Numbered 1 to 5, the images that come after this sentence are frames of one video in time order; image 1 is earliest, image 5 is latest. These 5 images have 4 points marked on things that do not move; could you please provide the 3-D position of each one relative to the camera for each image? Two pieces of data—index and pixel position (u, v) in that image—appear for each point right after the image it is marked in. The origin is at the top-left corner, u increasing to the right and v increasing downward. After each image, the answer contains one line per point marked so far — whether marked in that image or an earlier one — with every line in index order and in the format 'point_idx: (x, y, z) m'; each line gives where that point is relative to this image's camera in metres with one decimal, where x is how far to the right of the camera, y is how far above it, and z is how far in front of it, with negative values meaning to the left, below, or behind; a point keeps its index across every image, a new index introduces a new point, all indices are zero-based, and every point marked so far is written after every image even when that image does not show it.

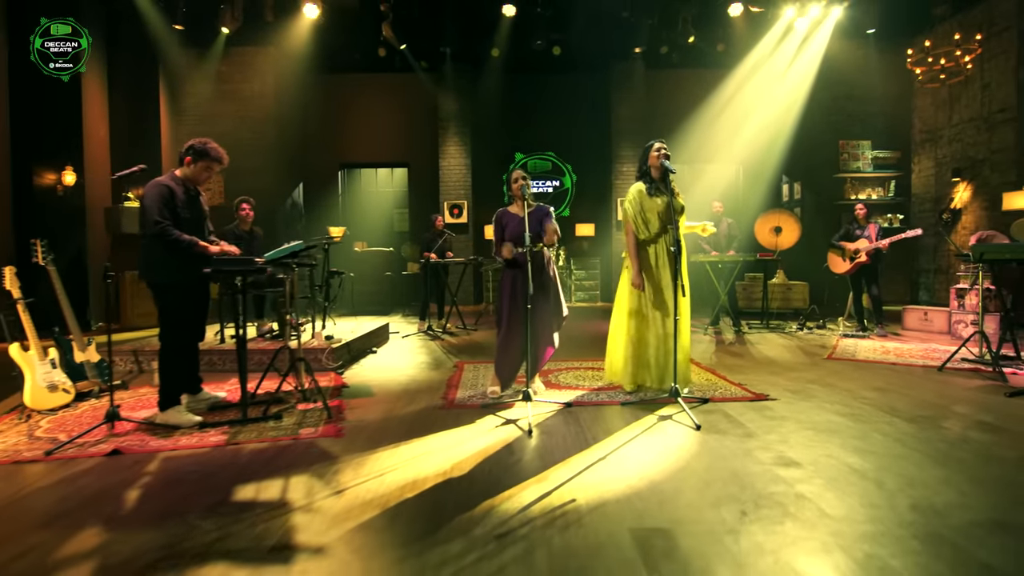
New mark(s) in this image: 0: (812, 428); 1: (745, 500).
0: (+1.8, -0.8, +3.0) m
1: (+1.0, -0.9, +2.1) m
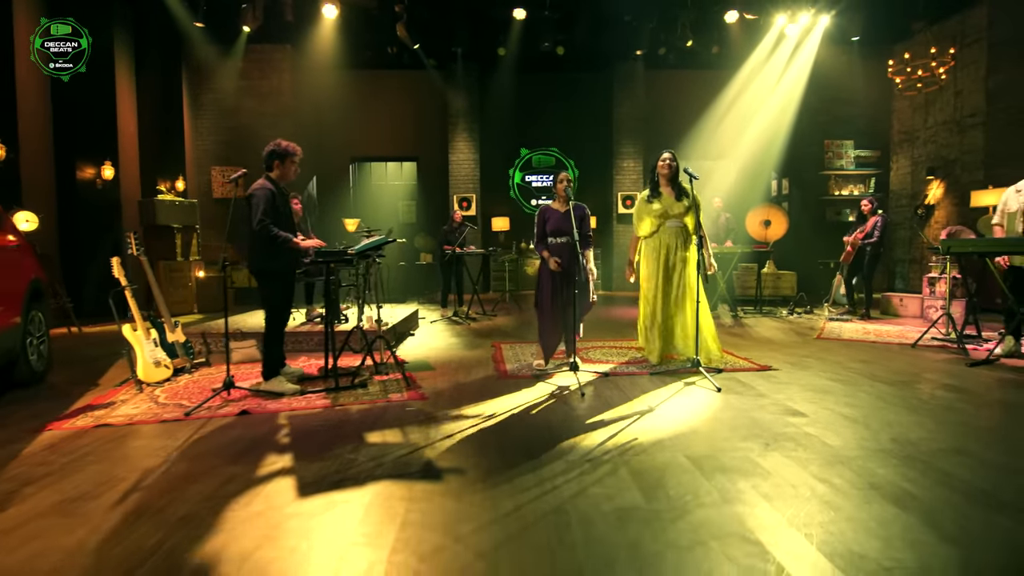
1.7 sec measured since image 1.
0: (+2.1, -0.7, +3.6) m
1: (+1.4, -0.8, +2.7) m
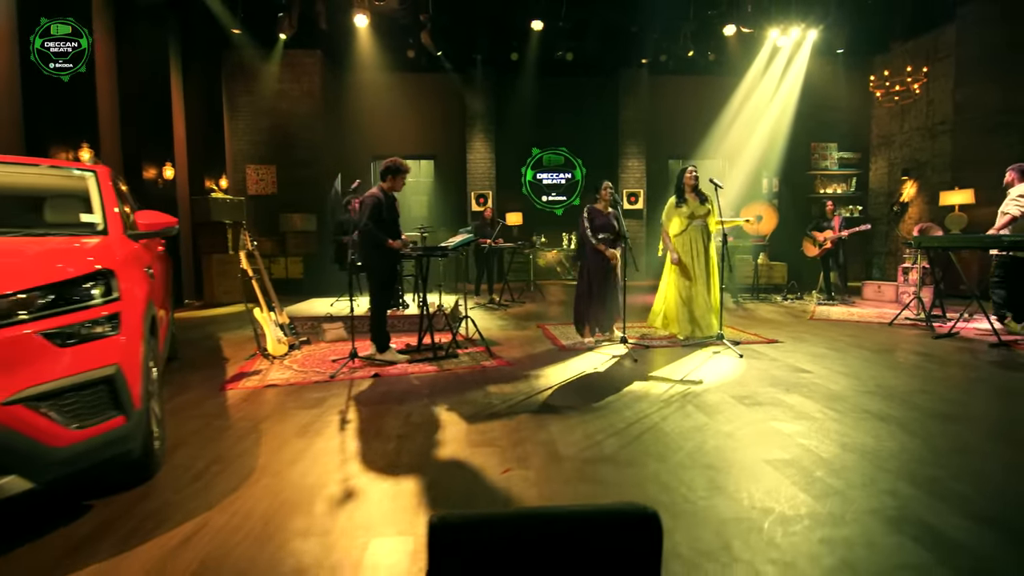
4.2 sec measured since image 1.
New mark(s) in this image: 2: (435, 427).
0: (+2.7, -0.6, +4.6) m
1: (+2.0, -0.7, +3.7) m
2: (-0.4, -0.8, +2.9) m
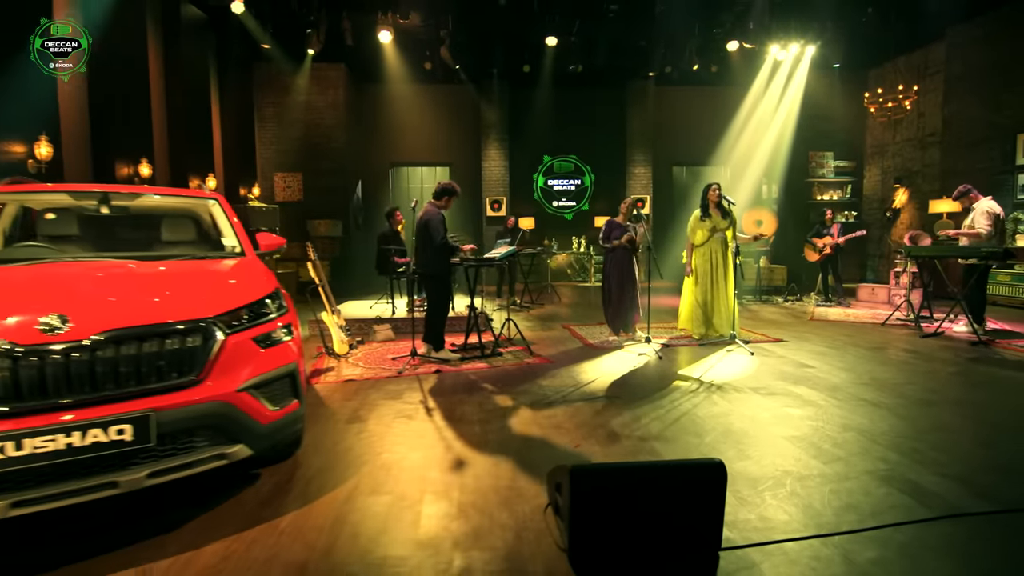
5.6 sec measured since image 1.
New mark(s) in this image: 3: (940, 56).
0: (+3.1, -0.7, +5.2) m
1: (+2.4, -0.8, +4.3) m
2: (0.0, -0.9, +3.5) m
3: (+8.4, +4.6, +10.0) m
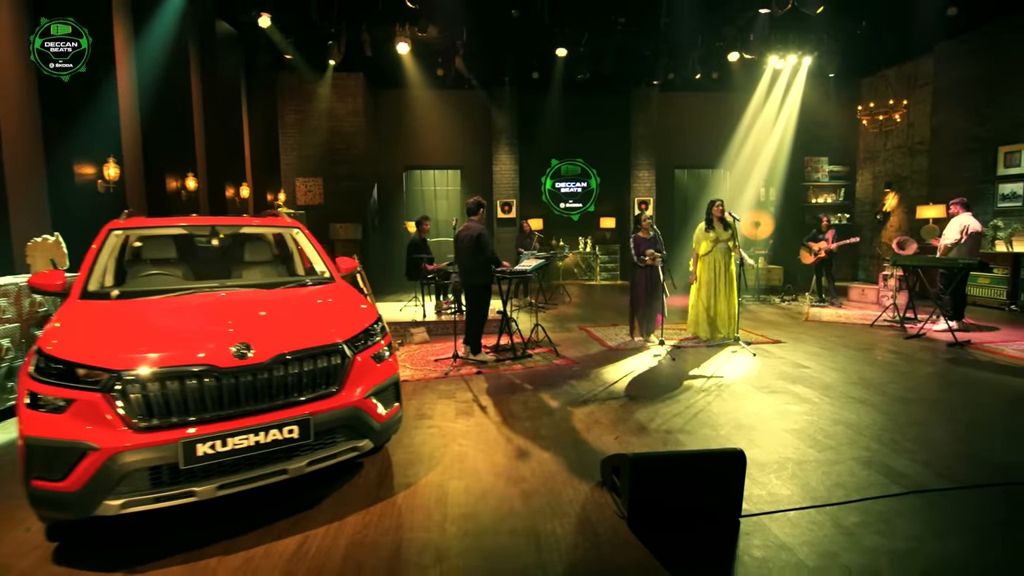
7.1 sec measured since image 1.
0: (+3.4, -0.8, +5.8) m
1: (+2.7, -0.9, +4.9) m
2: (+0.3, -1.0, +4.1) m
3: (+8.7, +4.6, +10.6) m
